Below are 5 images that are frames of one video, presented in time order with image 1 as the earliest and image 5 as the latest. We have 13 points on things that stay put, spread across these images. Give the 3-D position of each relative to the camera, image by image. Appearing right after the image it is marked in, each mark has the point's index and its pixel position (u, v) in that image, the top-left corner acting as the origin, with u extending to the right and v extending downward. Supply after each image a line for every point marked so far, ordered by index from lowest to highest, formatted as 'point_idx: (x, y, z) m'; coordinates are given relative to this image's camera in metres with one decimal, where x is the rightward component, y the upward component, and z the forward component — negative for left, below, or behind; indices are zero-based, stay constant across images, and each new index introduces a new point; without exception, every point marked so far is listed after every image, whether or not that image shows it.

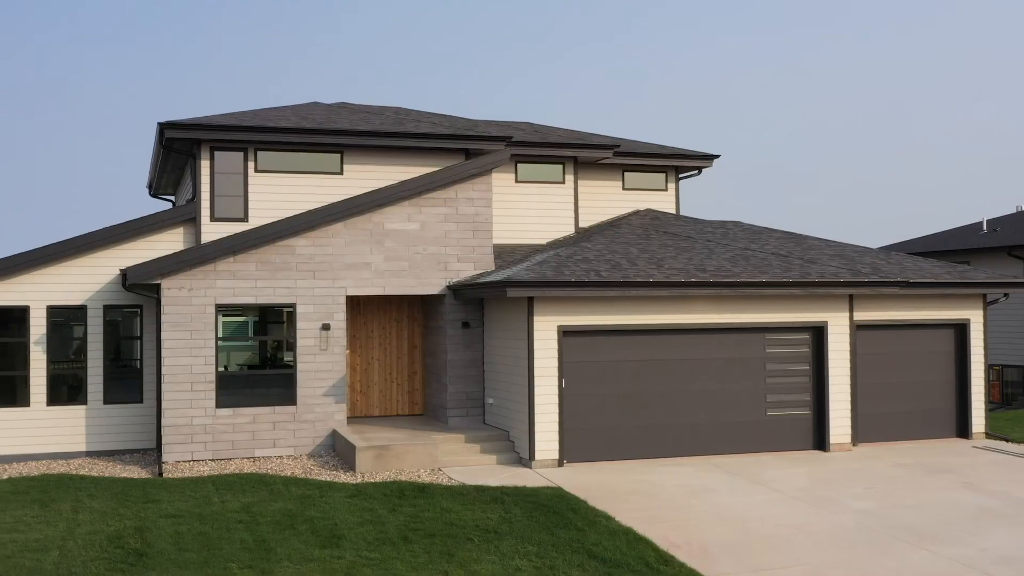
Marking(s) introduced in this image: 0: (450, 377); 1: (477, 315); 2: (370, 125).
0: (-1.0, -1.4, +14.5) m
1: (-0.6, -0.4, +14.7) m
2: (-2.5, +2.8, +15.8) m
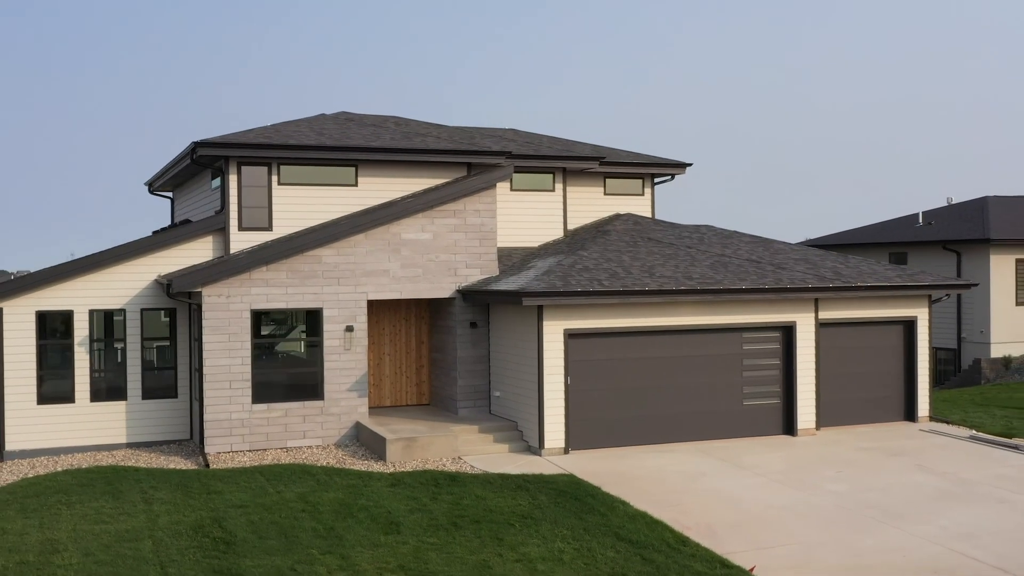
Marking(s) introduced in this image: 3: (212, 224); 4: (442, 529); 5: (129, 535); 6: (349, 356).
0: (-0.9, -1.5, +16.0) m
1: (-0.5, -0.5, +16.2) m
2: (-2.5, +2.8, +17.0) m
3: (-5.1, +1.1, +15.6) m
4: (-0.8, -2.9, +10.8) m
5: (-4.6, -3.0, +10.9) m
6: (-2.7, -1.1, +15.4) m
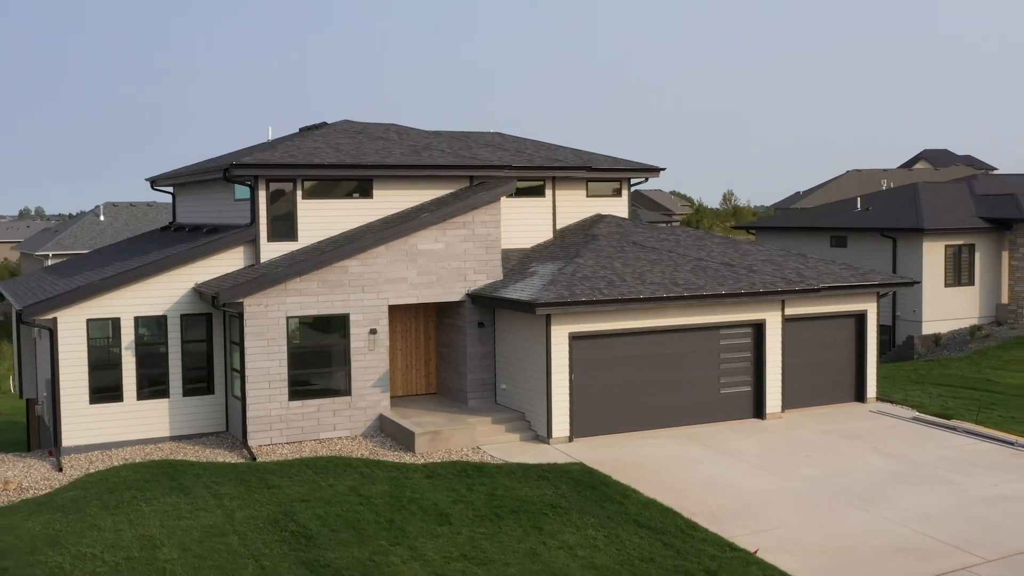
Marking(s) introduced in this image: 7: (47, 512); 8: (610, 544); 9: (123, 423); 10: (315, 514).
0: (-0.8, -1.6, +17.9) m
1: (-0.5, -0.6, +18.0) m
2: (-2.5, +2.7, +18.5) m
3: (-5.0, +1.0, +17.0) m
4: (-0.3, -3.2, +12.7) m
5: (-4.1, -3.3, +12.6) m
6: (-2.6, -1.3, +17.0) m
7: (-6.9, -3.3, +13.5) m
8: (+1.3, -3.3, +11.7) m
9: (-7.0, -2.4, +16.4) m
10: (-2.8, -3.2, +13.0) m
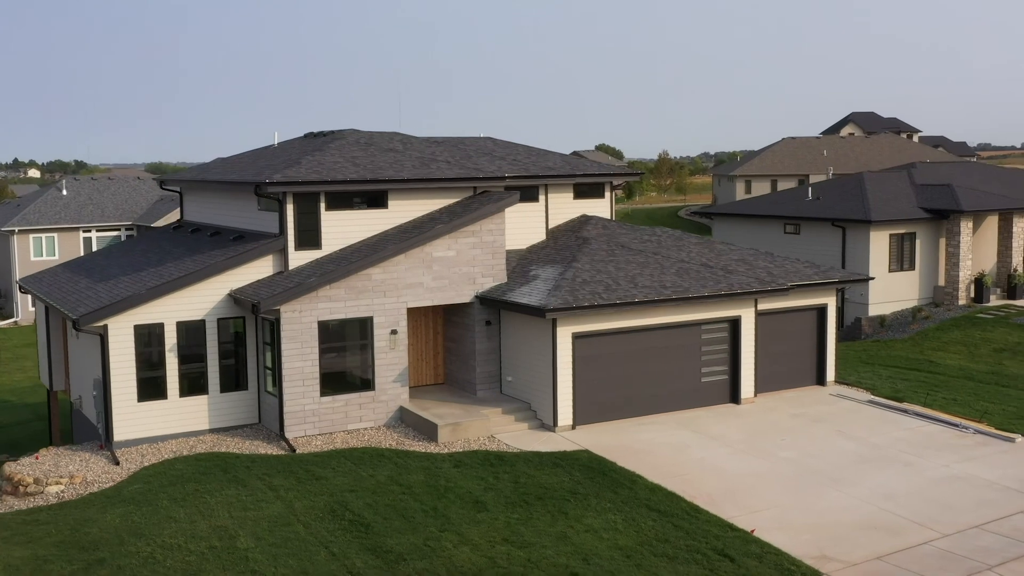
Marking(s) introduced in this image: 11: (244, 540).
0: (-0.7, -1.6, +19.7) m
1: (-0.4, -0.6, +19.9) m
2: (-2.4, +2.7, +20.0) m
3: (-4.9, +0.9, +18.5) m
4: (+0.1, -3.5, +14.8) m
5: (-3.6, -3.7, +14.3) m
6: (-2.4, -1.4, +18.8) m
7: (-6.5, -3.6, +15.1) m
8: (+1.8, -3.6, +13.8) m
9: (-6.8, -2.6, +17.9) m
10: (-2.4, -3.5, +14.9) m
11: (-4.0, -3.8, +13.7) m
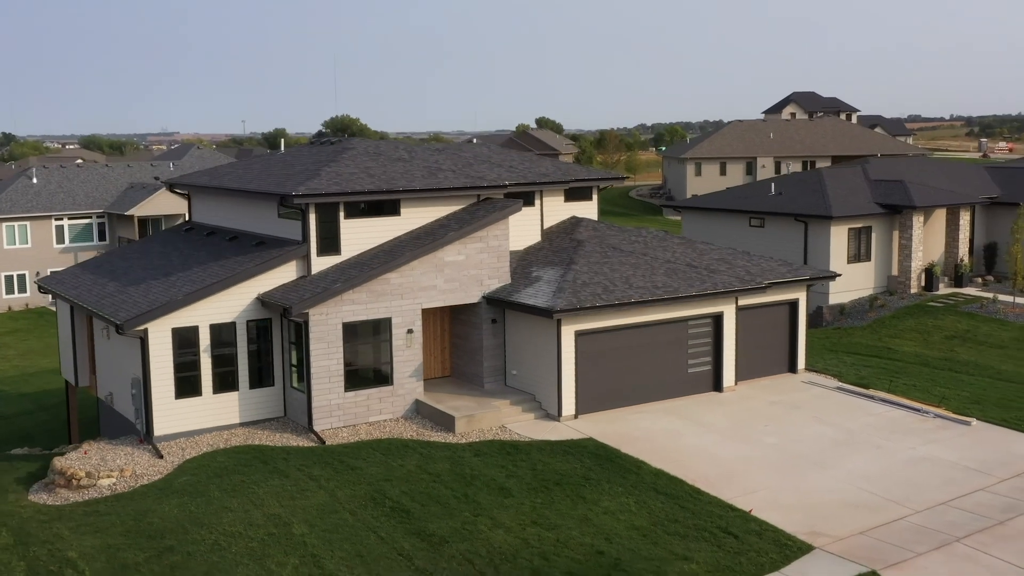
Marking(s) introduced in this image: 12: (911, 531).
0: (-0.6, -1.6, +21.4) m
1: (-0.3, -0.6, +21.5) m
2: (-2.3, +2.7, +21.5) m
3: (-4.7, +0.8, +19.8) m
4: (+0.5, -3.7, +16.5) m
5: (-3.2, -3.8, +15.9) m
6: (-2.3, -1.4, +20.3) m
7: (-6.1, -3.8, +16.5) m
8: (+2.2, -3.8, +15.6) m
9: (-6.6, -2.7, +19.3) m
10: (-2.0, -3.7, +16.5) m
11: (-3.6, -4.0, +15.2) m
12: (+6.3, -3.9, +14.5) m
